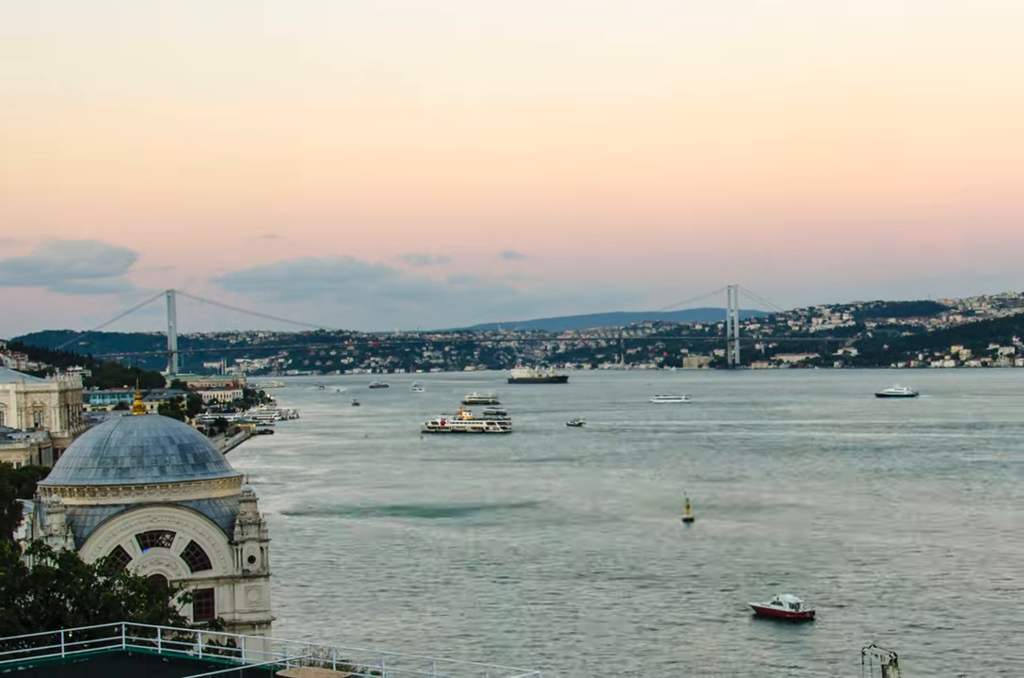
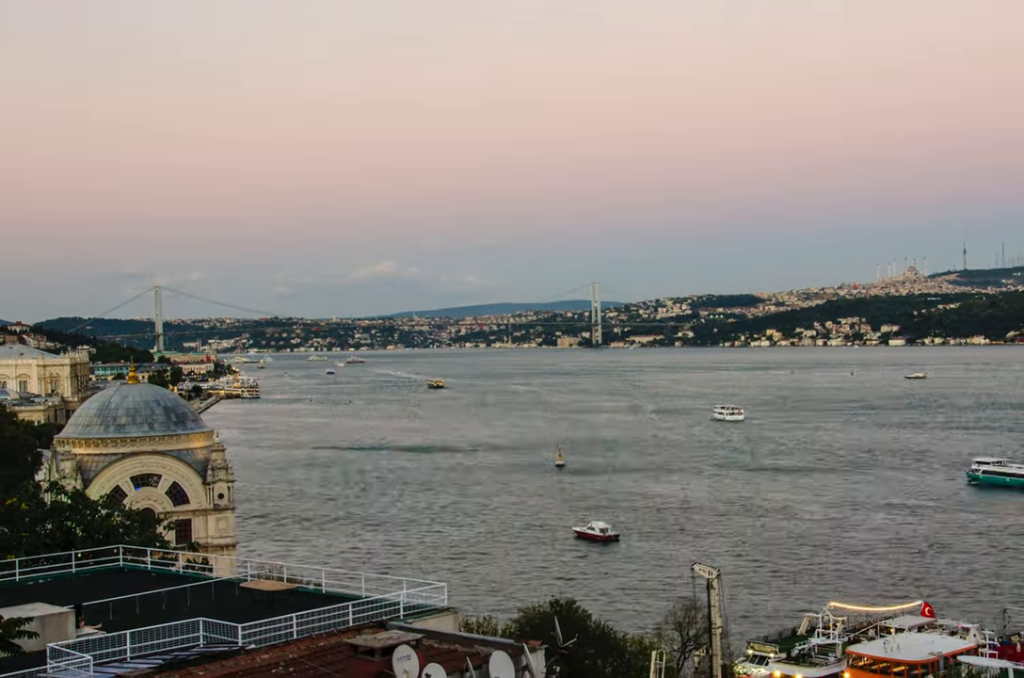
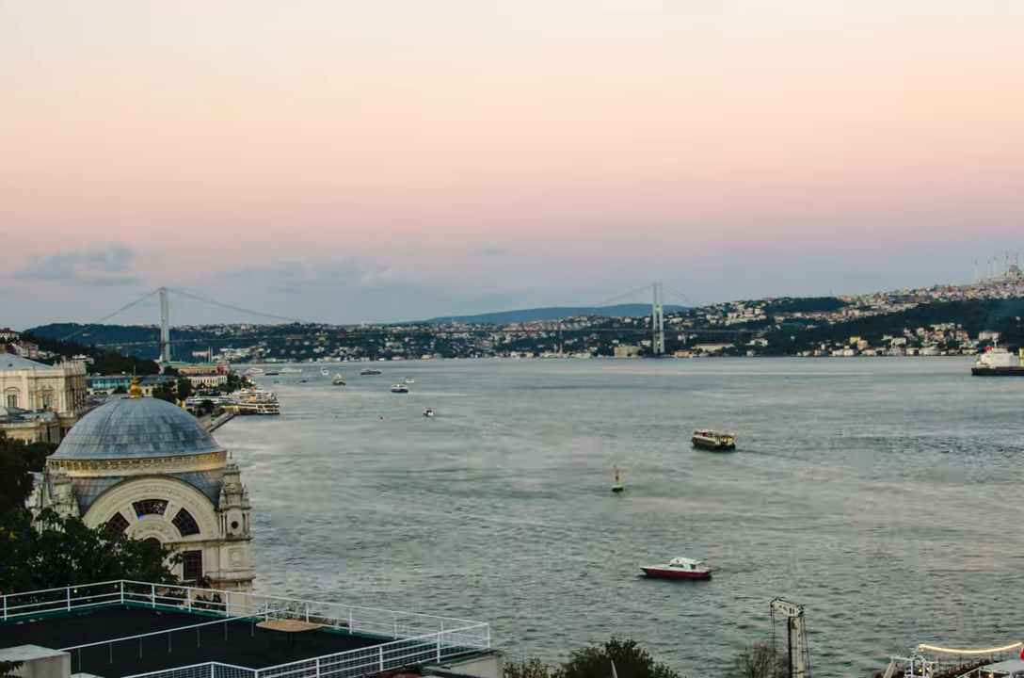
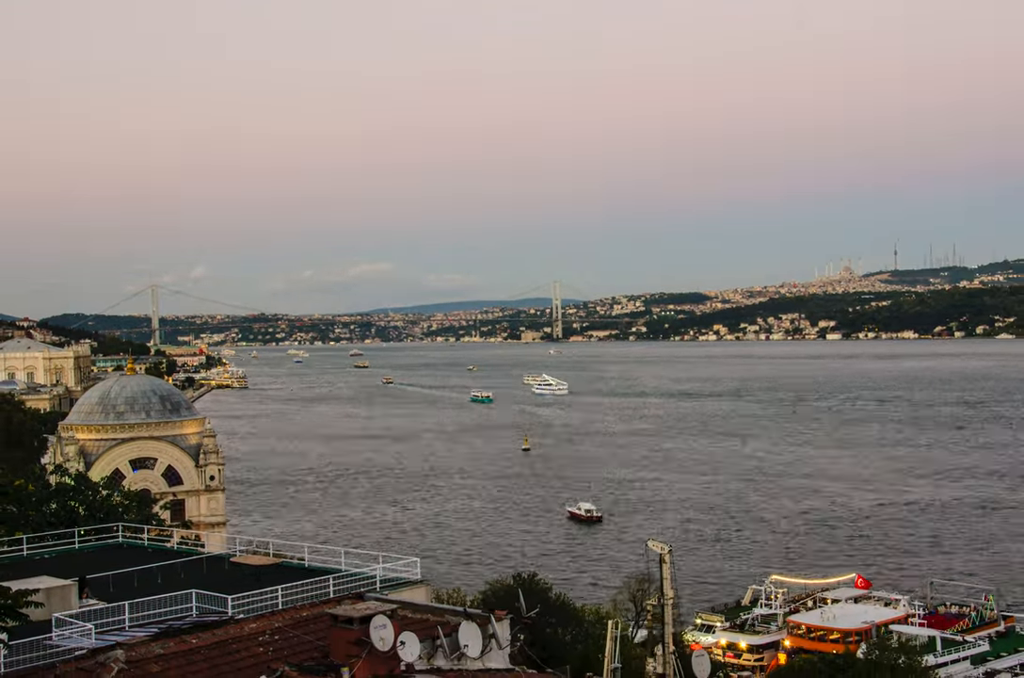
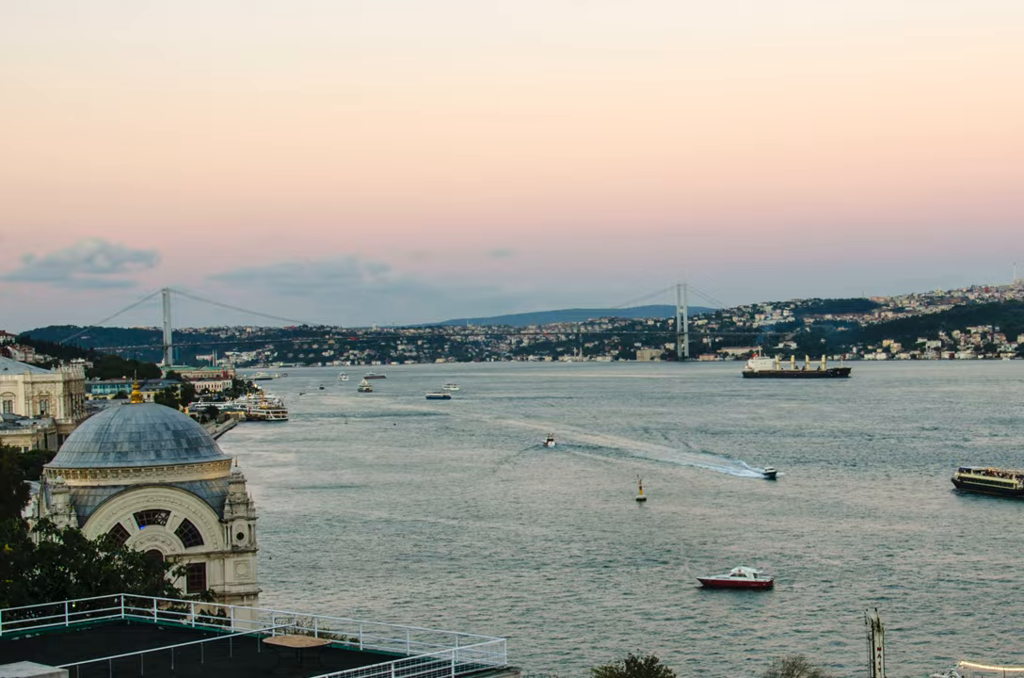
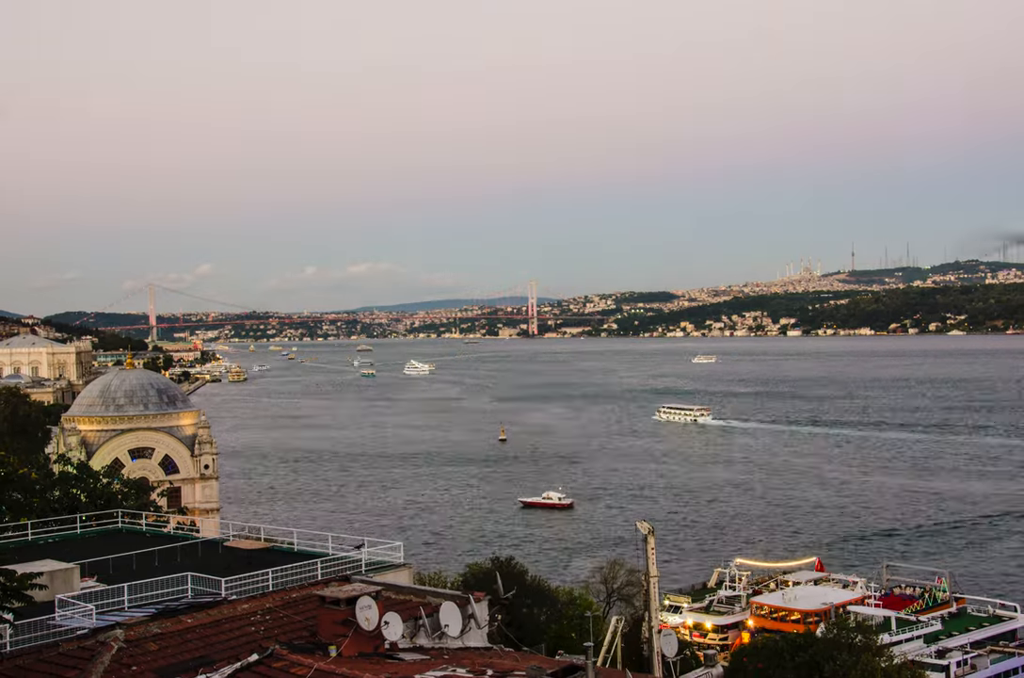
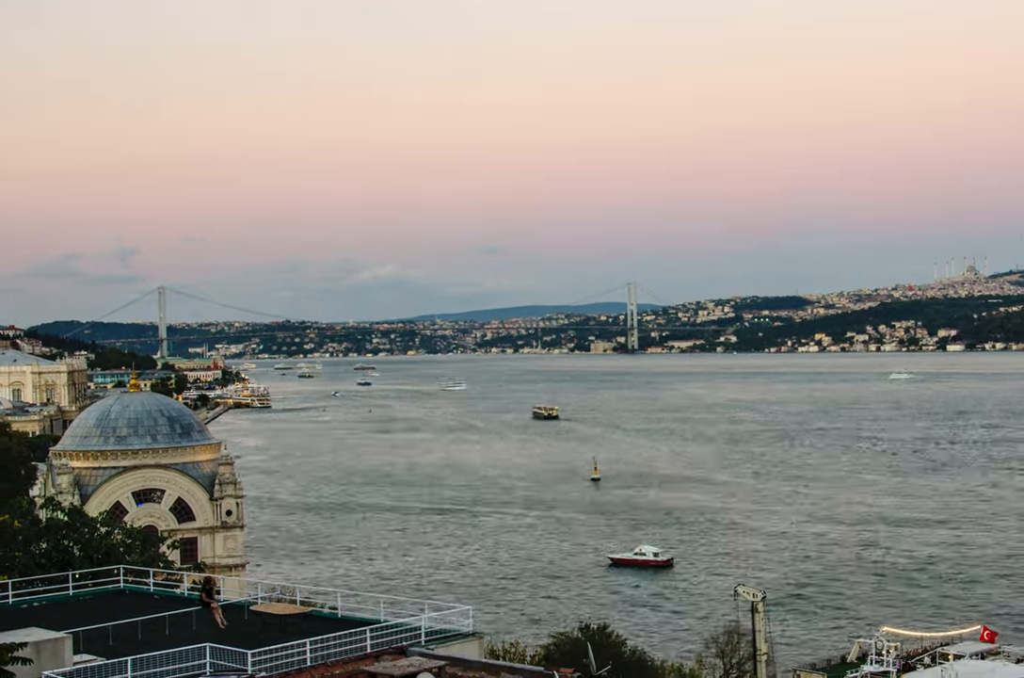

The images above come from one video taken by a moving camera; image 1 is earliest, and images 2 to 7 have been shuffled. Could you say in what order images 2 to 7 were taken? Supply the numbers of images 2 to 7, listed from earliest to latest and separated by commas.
5, 3, 7, 2, 4, 6
